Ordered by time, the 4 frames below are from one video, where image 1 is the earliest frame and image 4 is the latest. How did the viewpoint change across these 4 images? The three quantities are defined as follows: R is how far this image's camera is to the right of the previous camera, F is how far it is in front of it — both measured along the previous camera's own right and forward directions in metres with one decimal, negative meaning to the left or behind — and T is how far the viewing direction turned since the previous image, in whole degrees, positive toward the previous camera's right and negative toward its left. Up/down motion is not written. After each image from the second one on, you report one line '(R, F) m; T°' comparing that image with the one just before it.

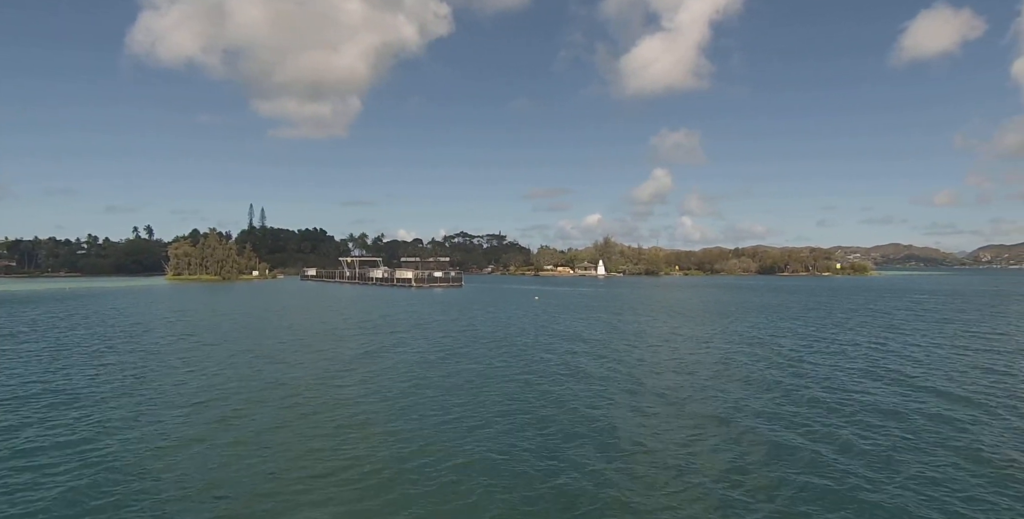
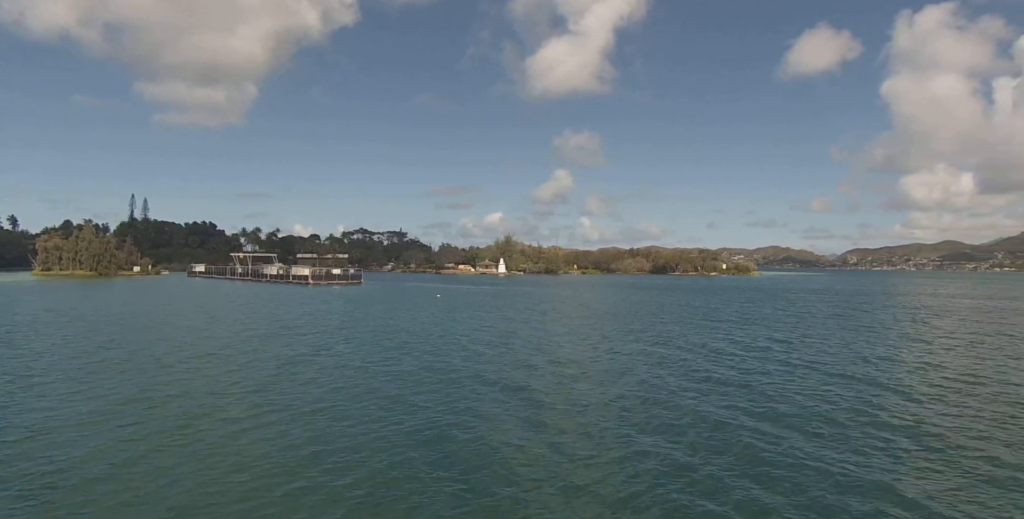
(-0.3, +0.8) m; +9°
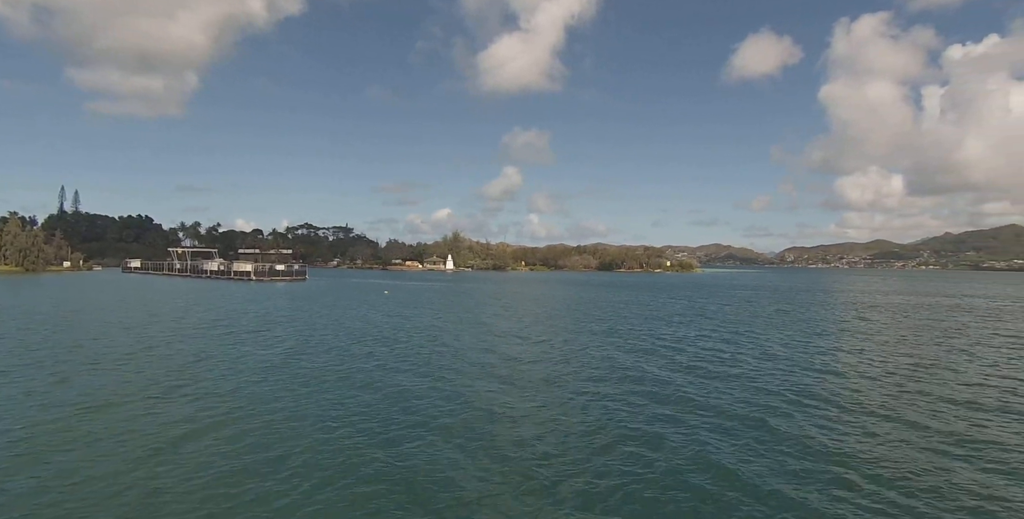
(-0.6, -0.1) m; +5°
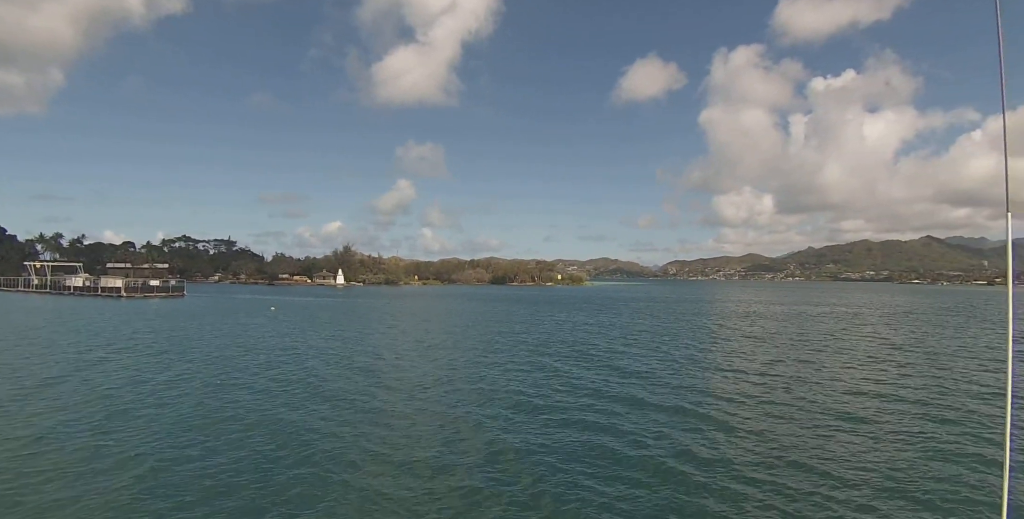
(-0.4, +0.4) m; +10°
